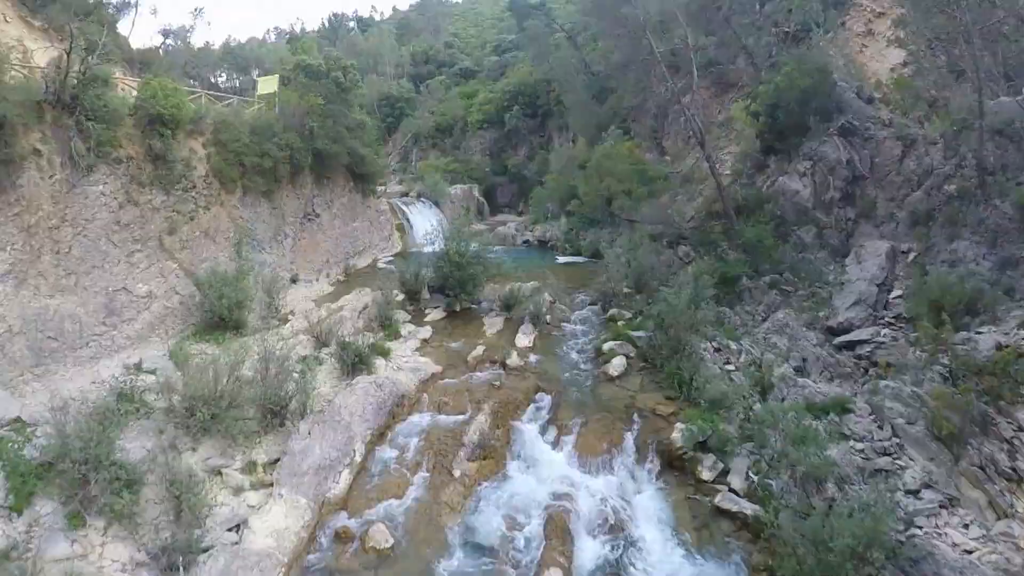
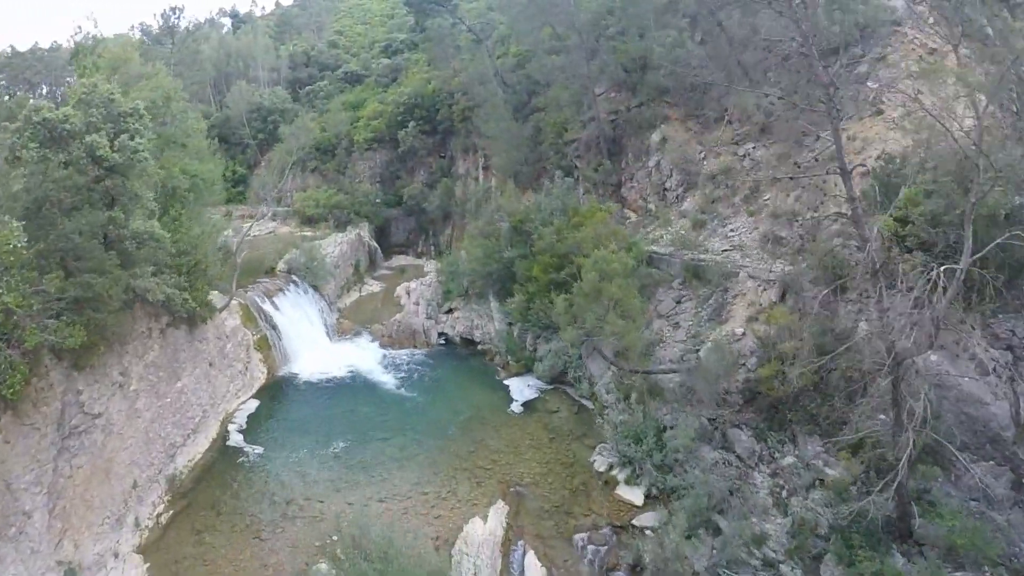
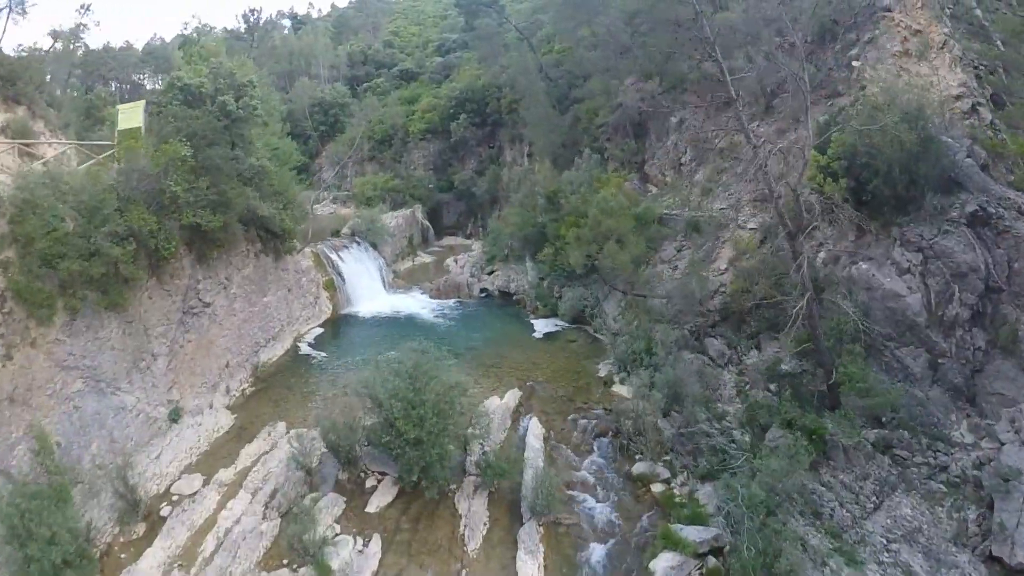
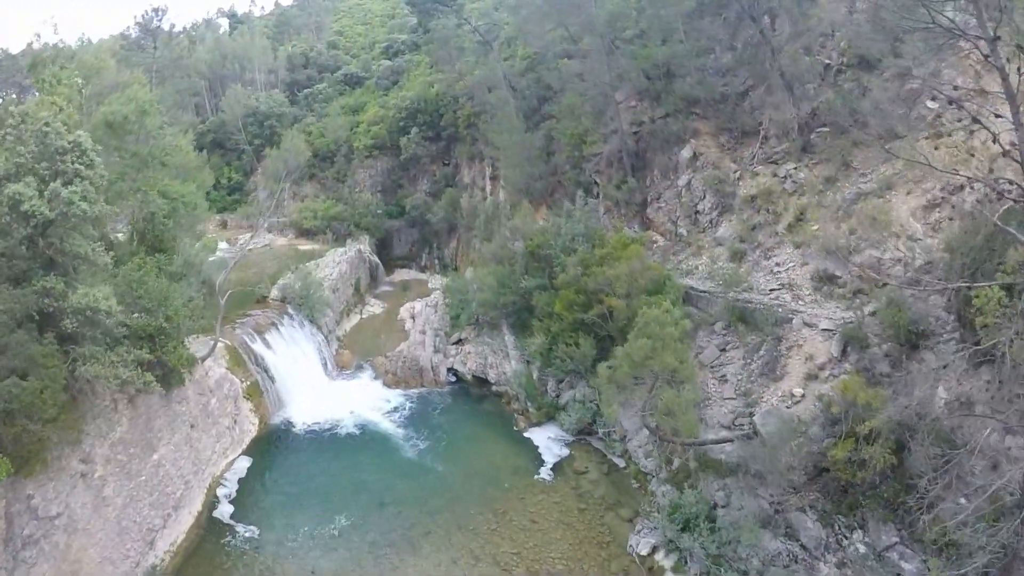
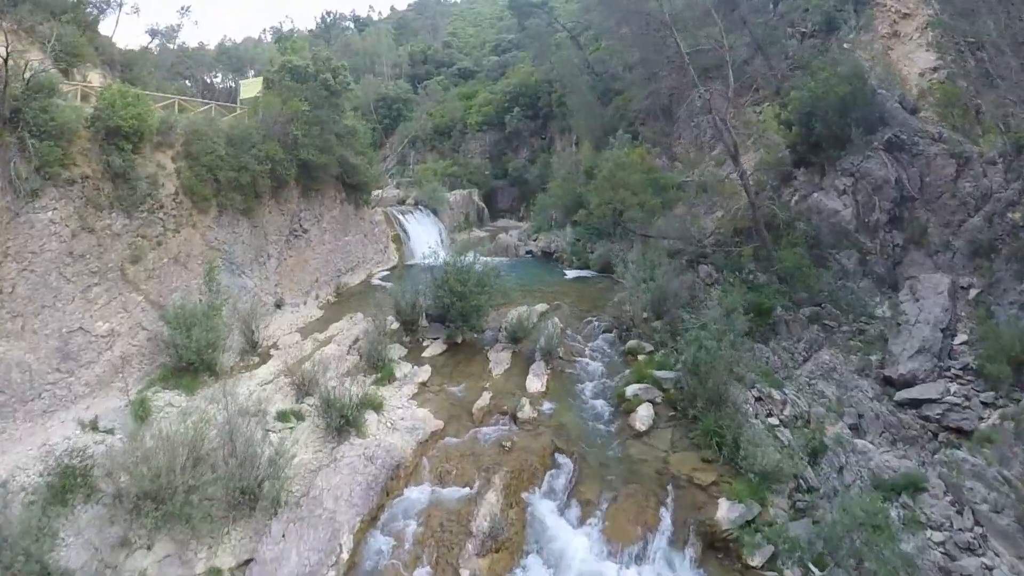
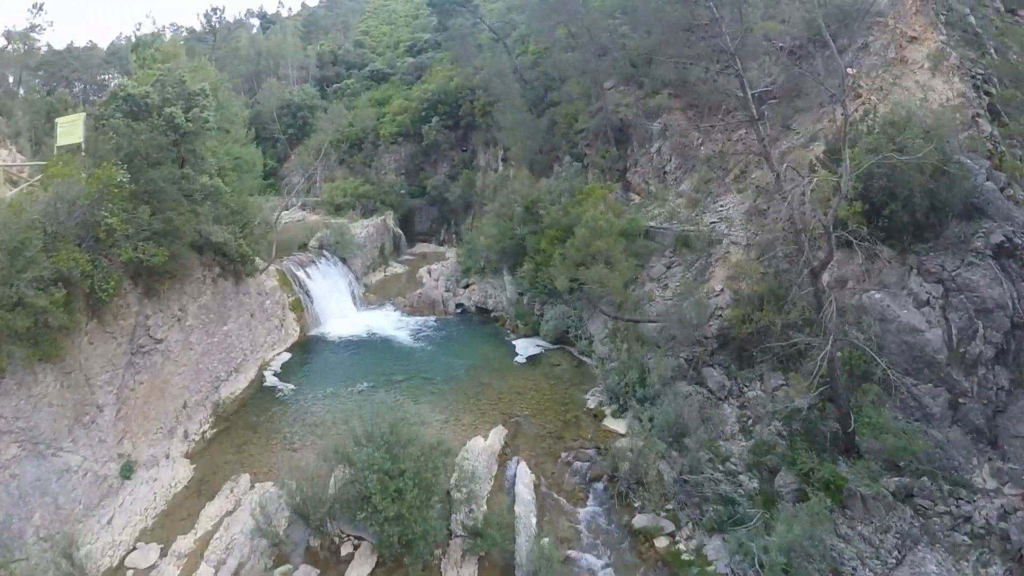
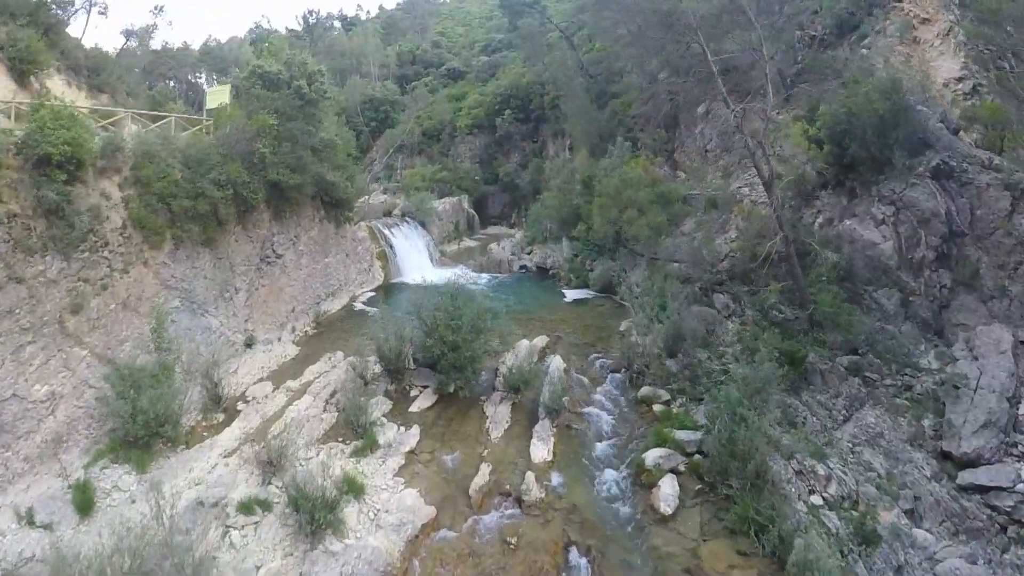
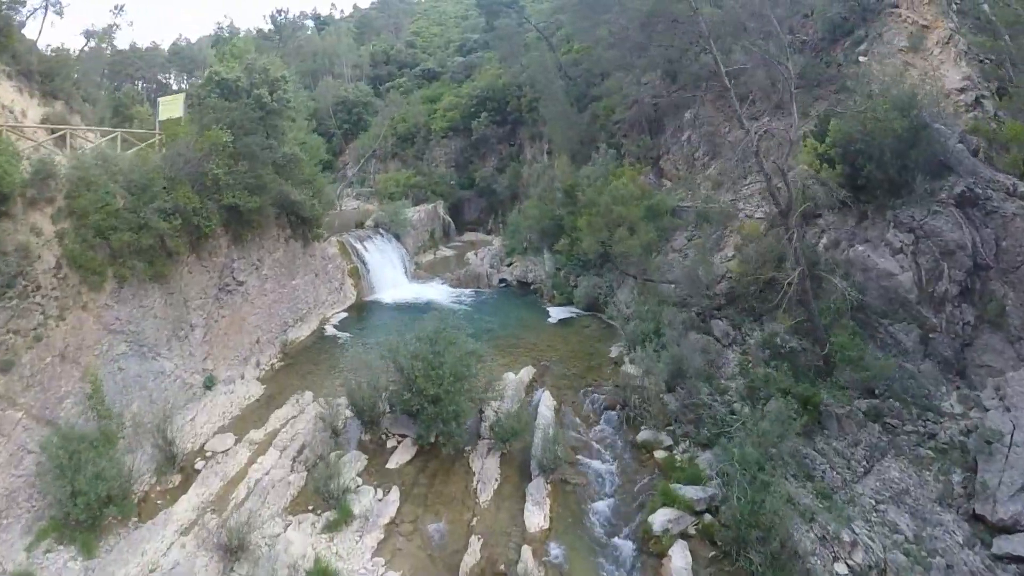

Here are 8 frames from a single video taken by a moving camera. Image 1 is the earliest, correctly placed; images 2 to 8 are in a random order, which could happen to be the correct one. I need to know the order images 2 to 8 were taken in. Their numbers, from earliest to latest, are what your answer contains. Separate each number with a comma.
5, 7, 8, 3, 6, 2, 4
